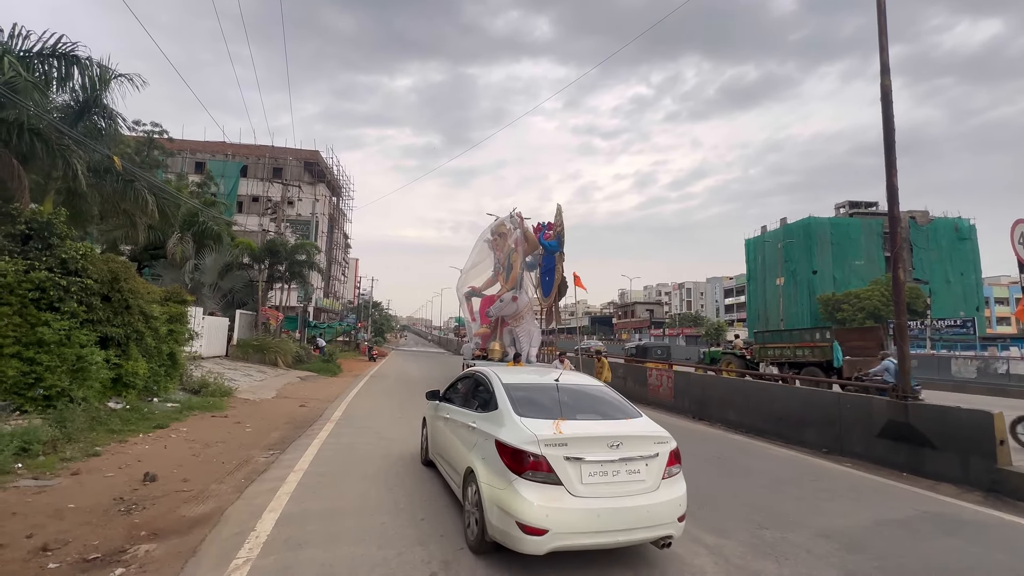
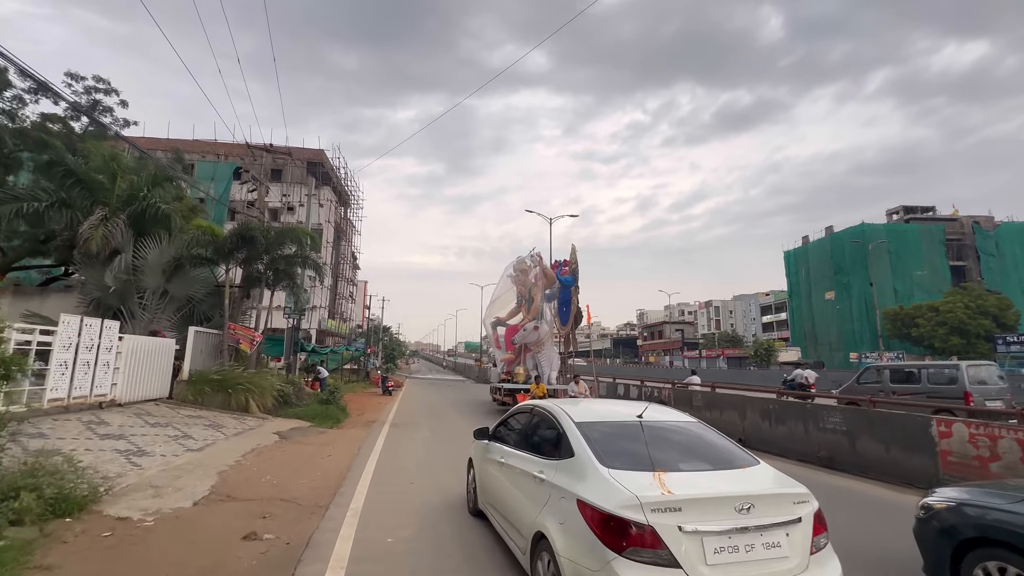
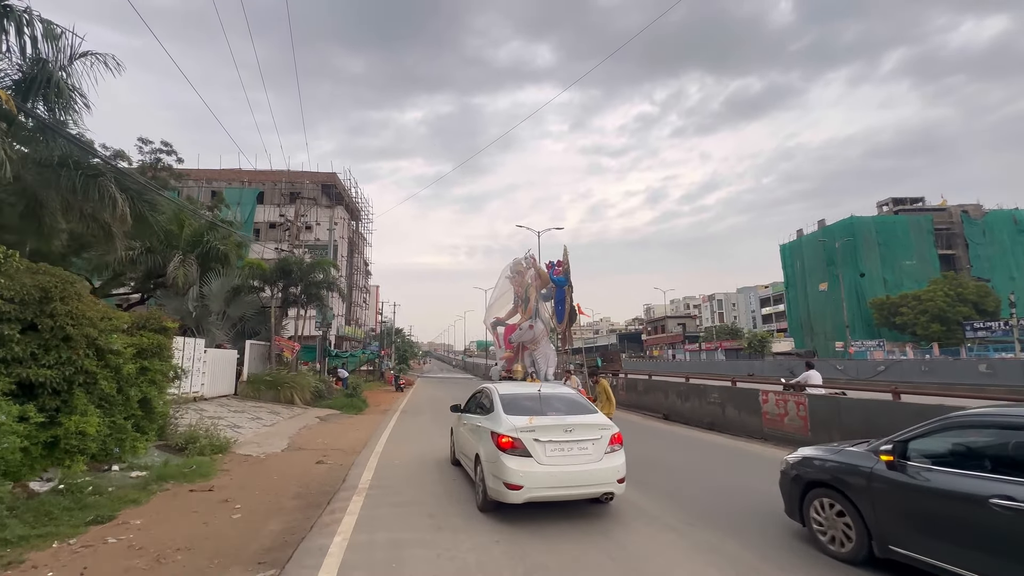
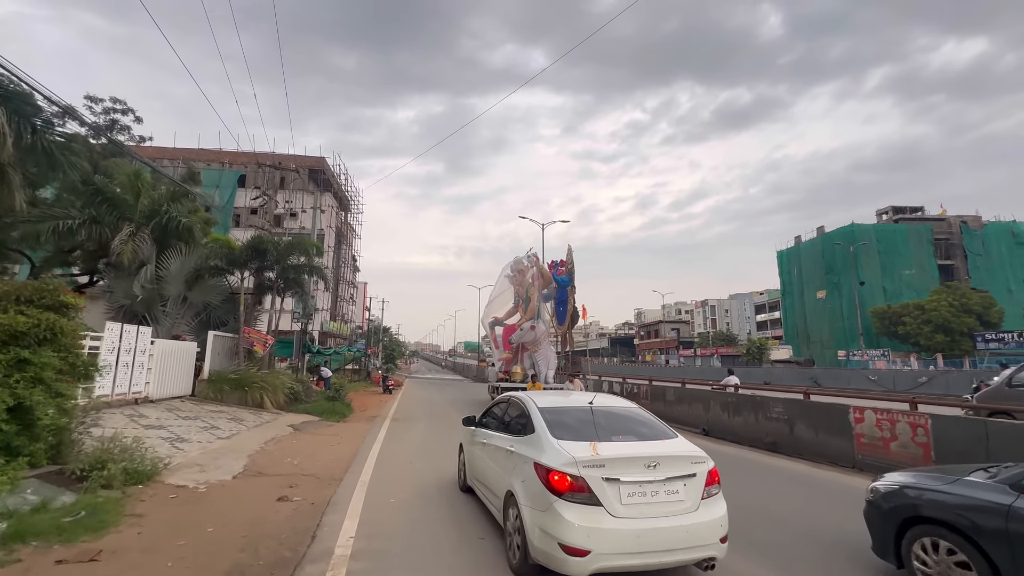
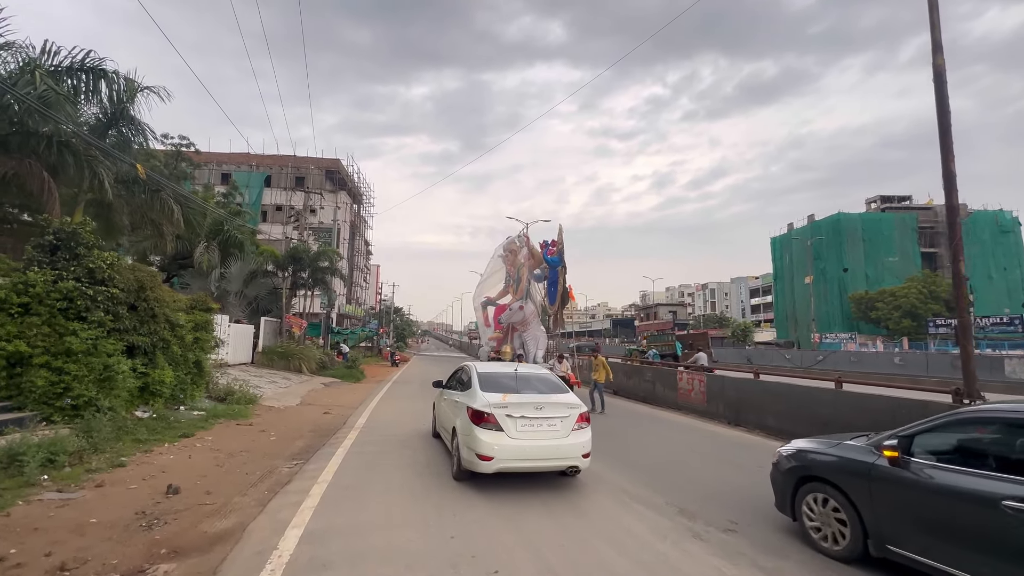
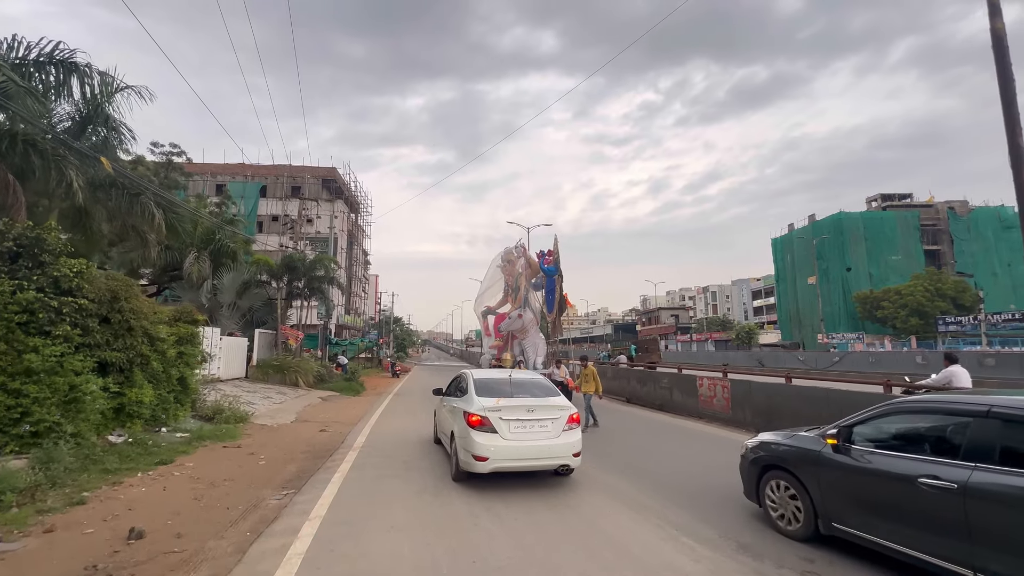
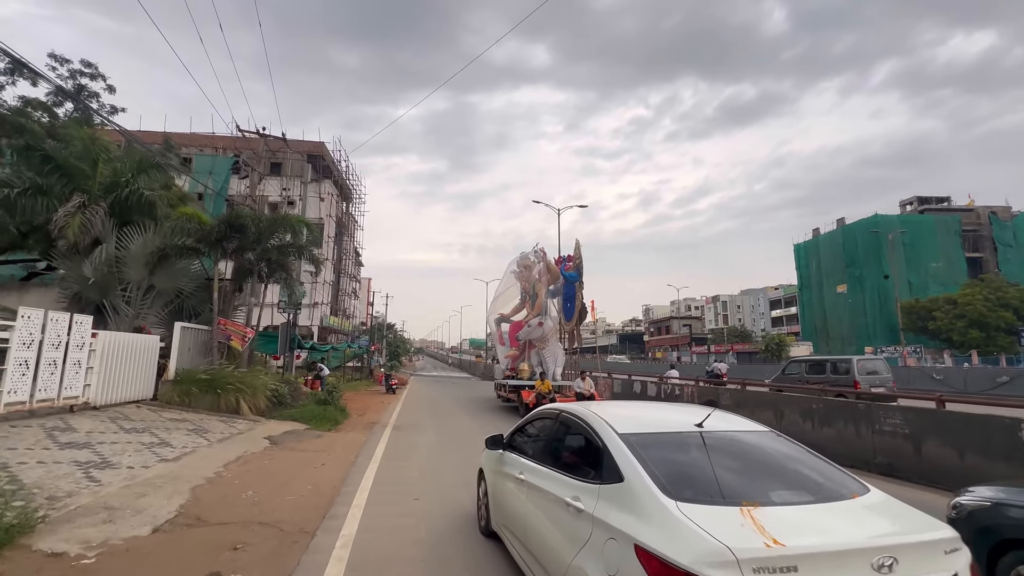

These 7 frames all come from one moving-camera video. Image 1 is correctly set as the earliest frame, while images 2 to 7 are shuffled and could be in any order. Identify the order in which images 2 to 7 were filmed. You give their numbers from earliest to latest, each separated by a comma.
5, 6, 3, 4, 2, 7
